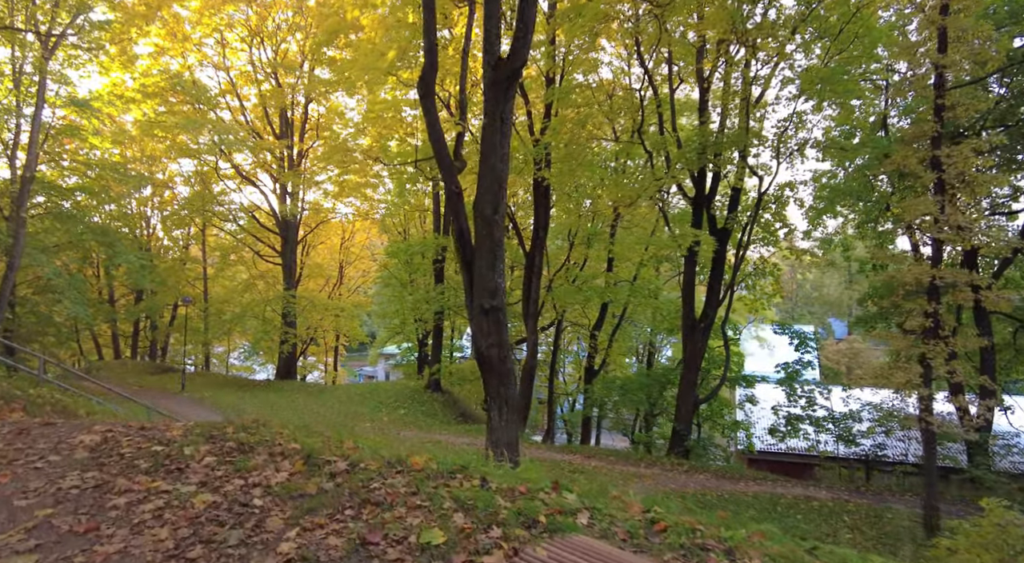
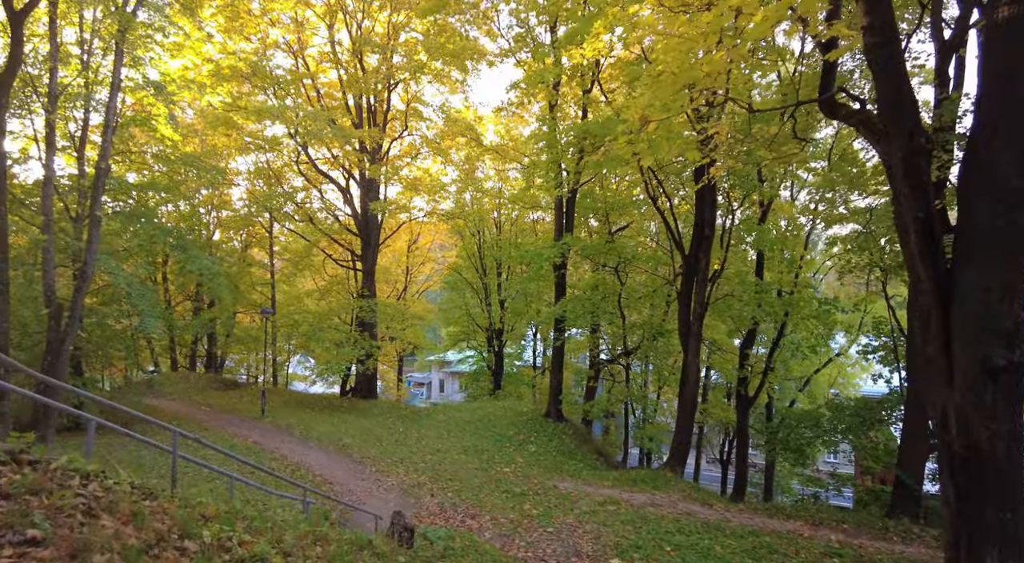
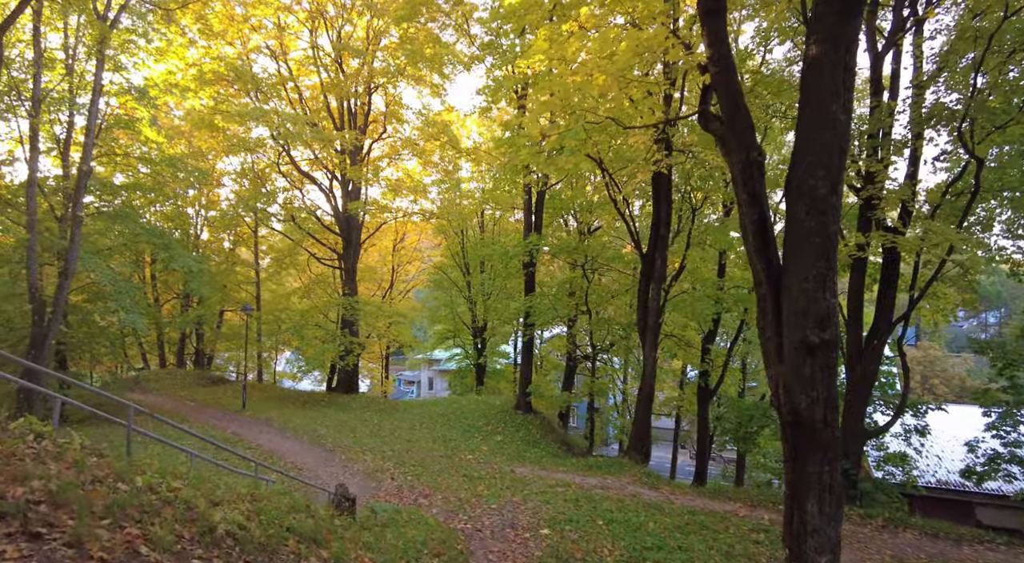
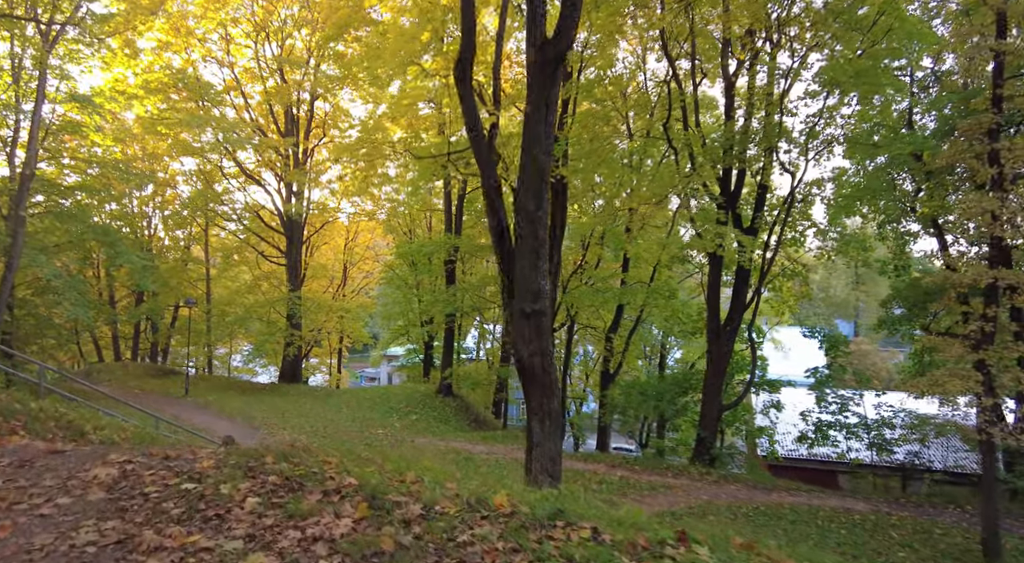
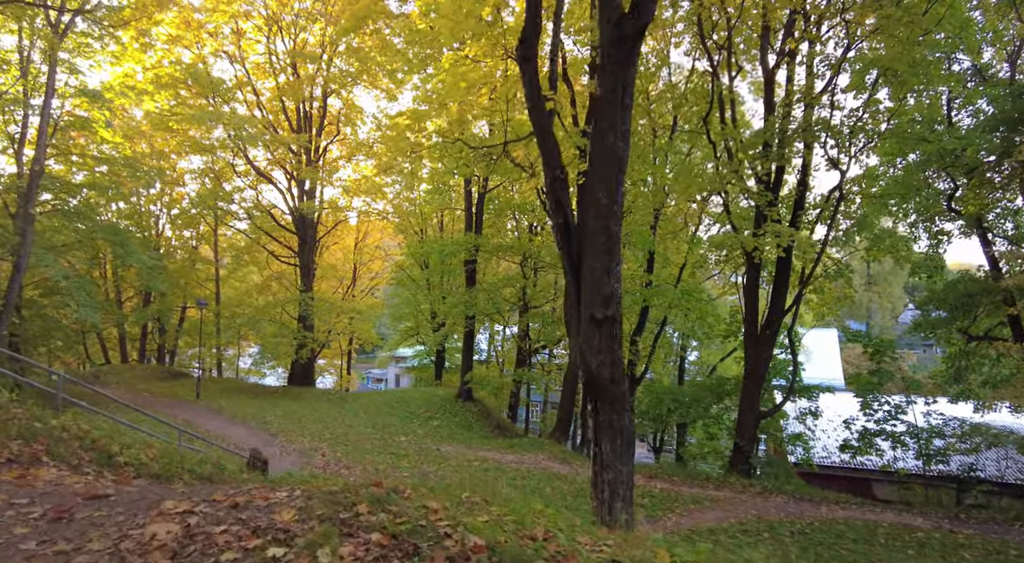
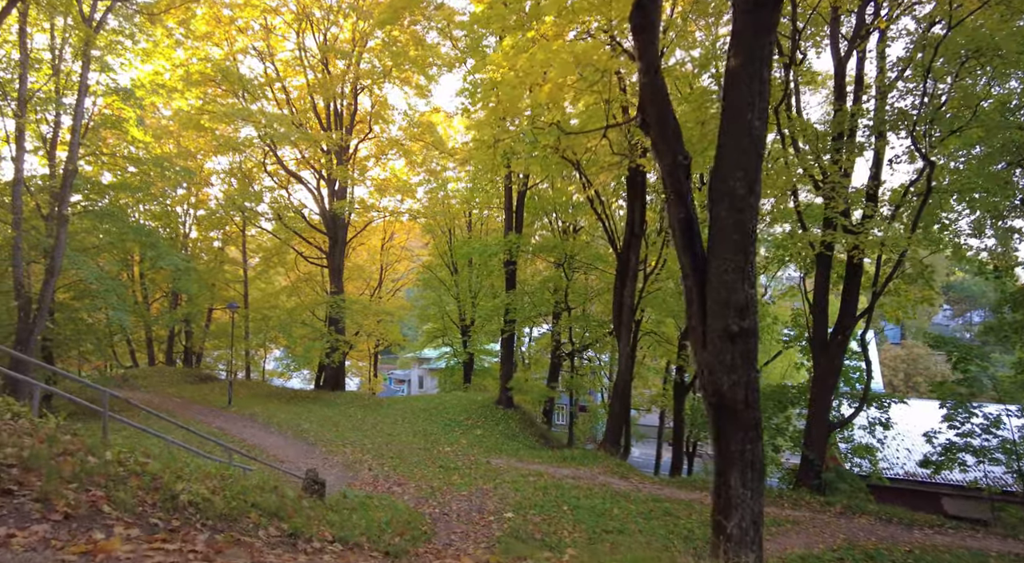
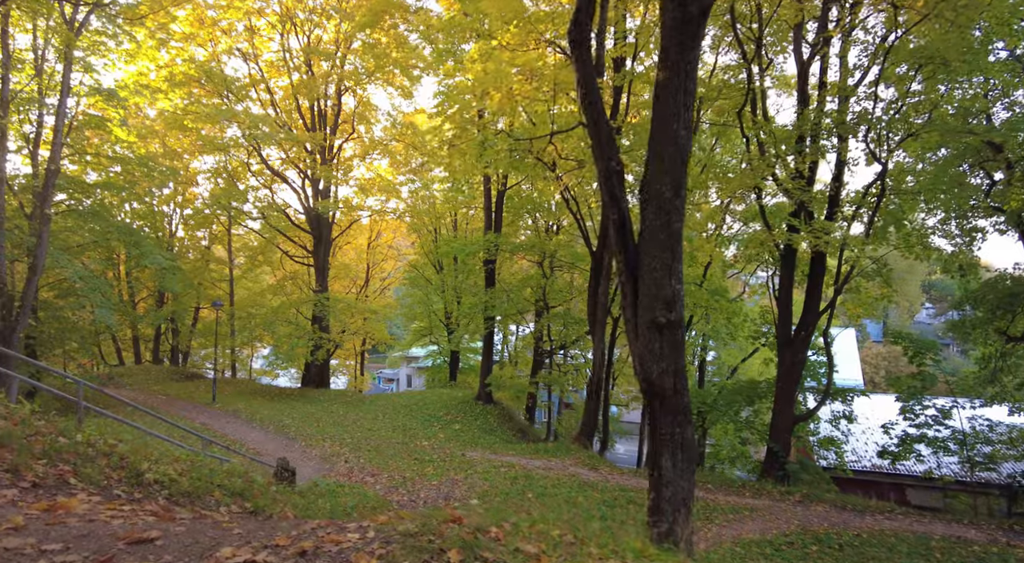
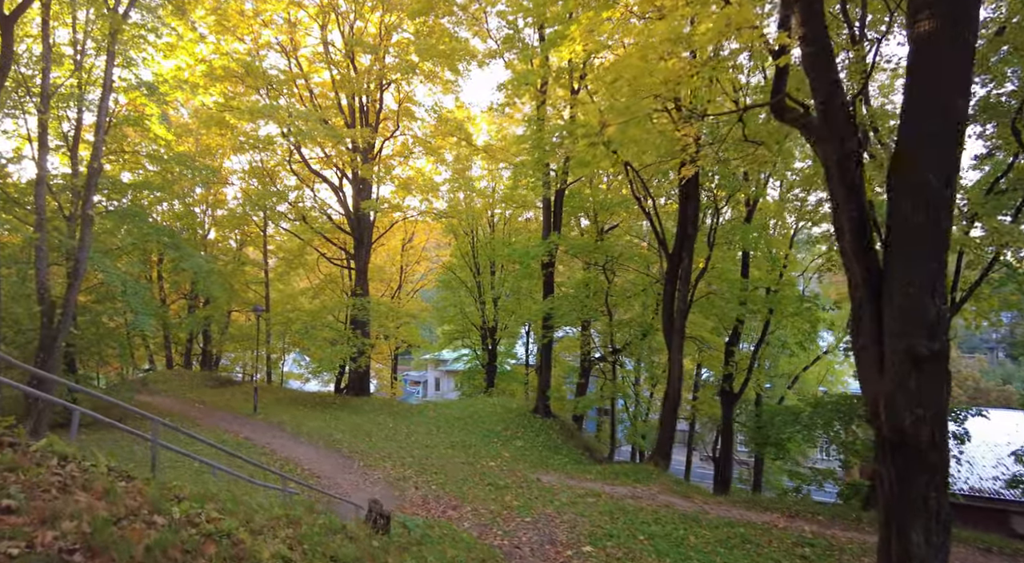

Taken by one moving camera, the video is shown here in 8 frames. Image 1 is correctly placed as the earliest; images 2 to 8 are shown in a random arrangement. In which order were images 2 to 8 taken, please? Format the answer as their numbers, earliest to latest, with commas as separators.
4, 5, 7, 6, 3, 8, 2
